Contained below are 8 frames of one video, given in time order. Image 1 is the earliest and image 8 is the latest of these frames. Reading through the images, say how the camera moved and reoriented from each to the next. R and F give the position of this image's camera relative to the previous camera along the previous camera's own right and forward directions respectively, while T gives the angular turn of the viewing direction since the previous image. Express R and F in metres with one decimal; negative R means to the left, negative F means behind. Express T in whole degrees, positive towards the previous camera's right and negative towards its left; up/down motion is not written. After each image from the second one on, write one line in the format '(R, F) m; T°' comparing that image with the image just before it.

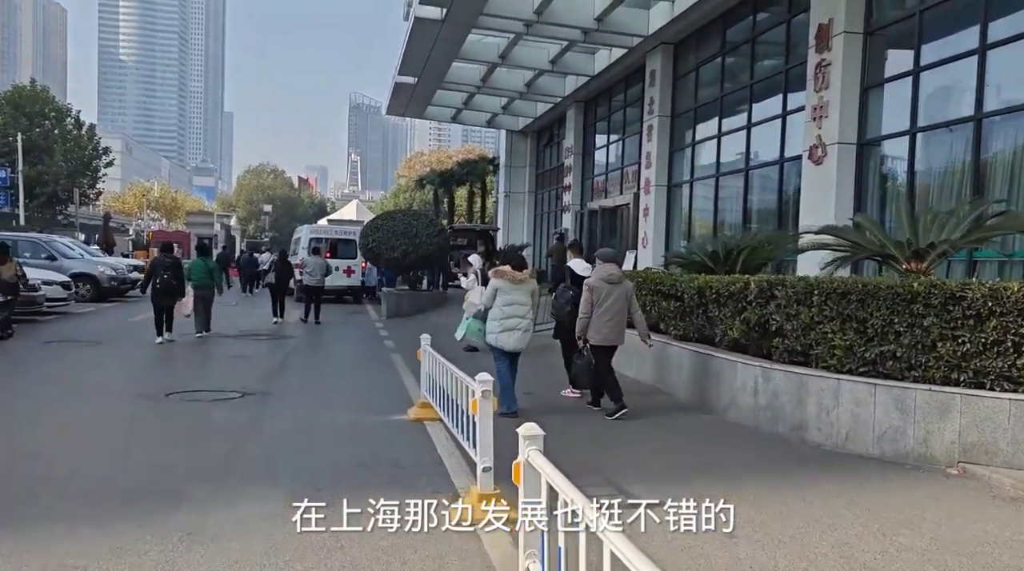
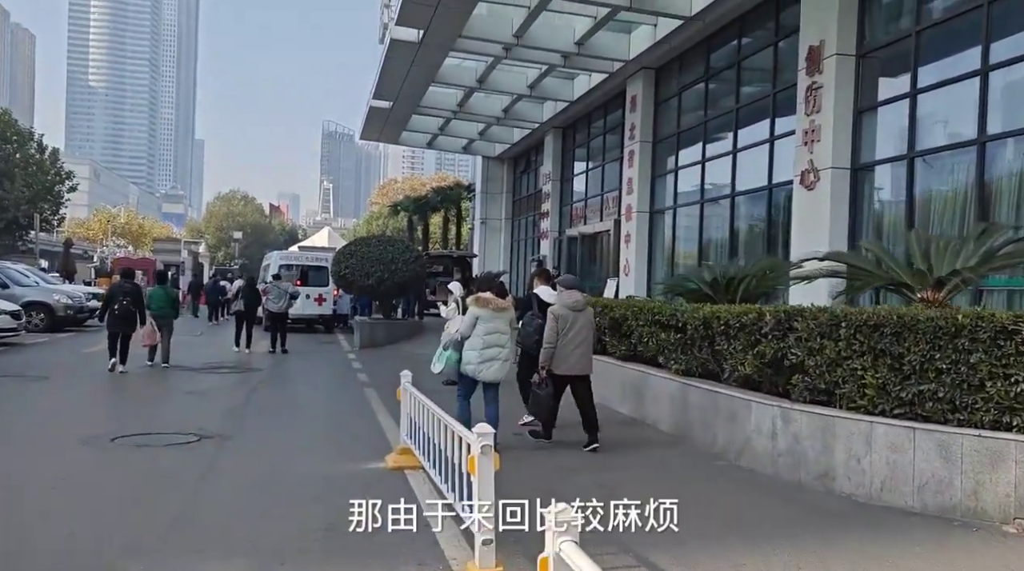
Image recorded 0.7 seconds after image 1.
(-0.1, +0.7) m; +2°
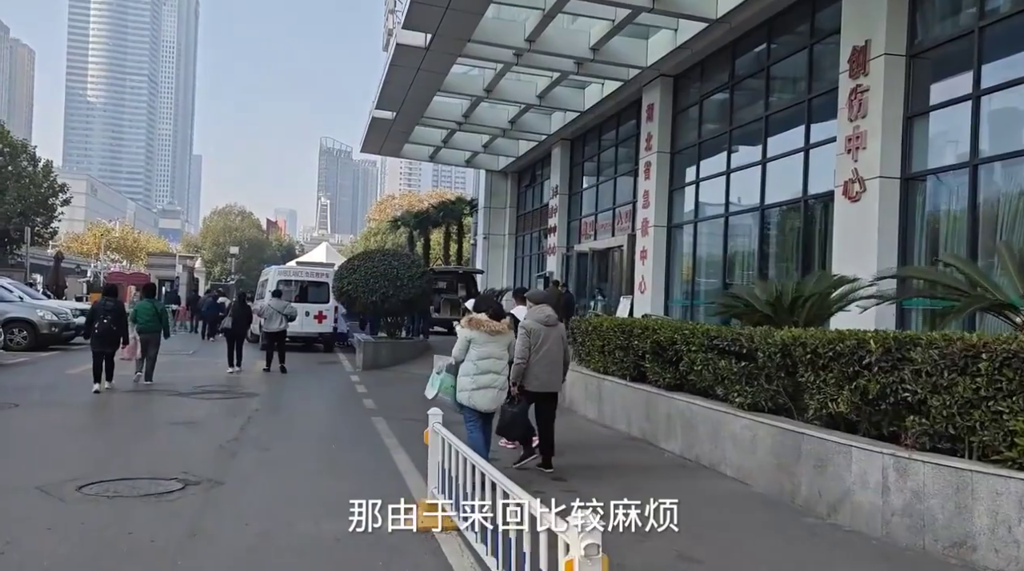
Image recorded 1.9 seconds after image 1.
(-0.3, +1.1) m; 0°
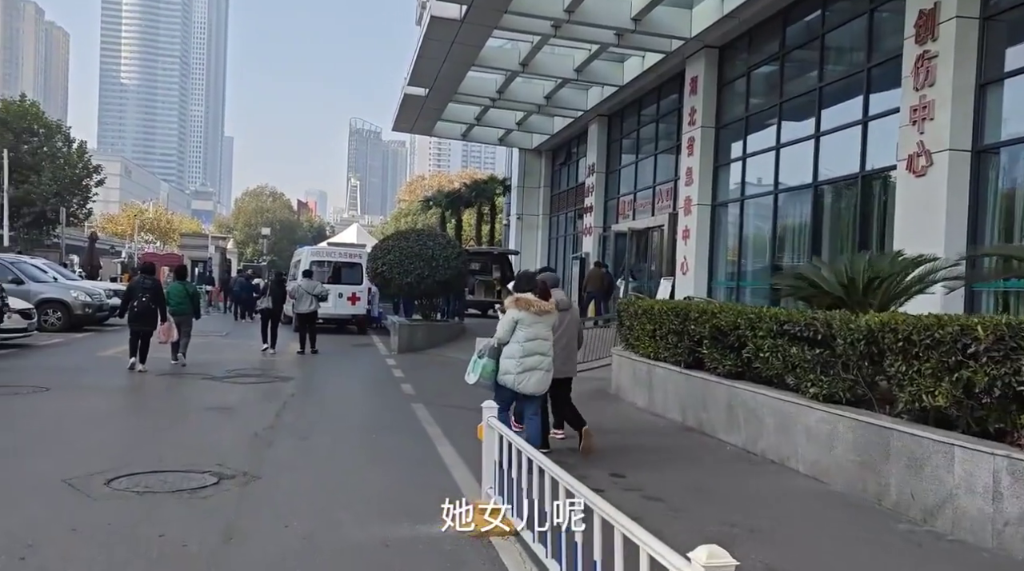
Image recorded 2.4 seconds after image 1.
(-0.2, +0.5) m; -2°
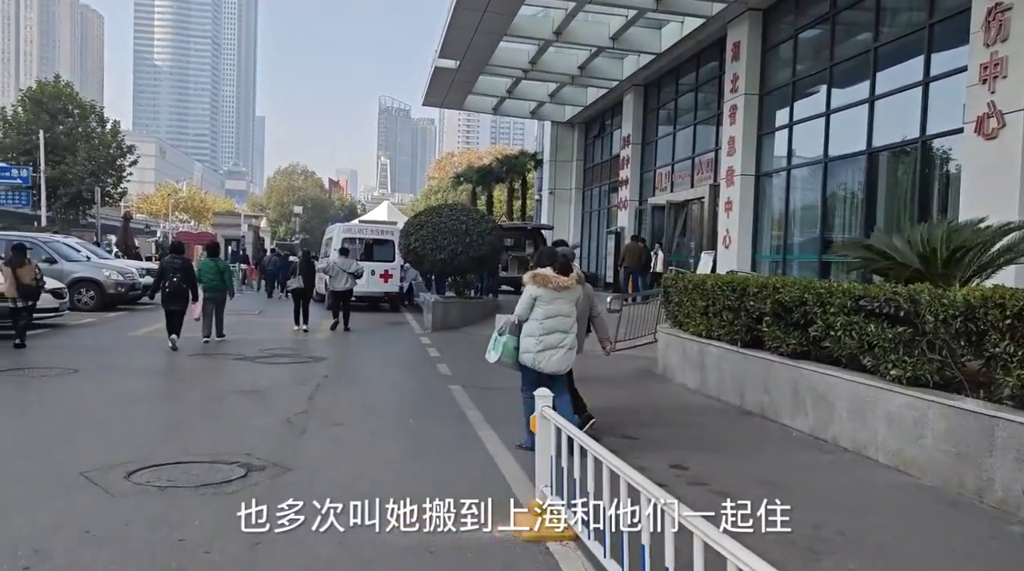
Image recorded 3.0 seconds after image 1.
(-0.1, +0.5) m; -2°
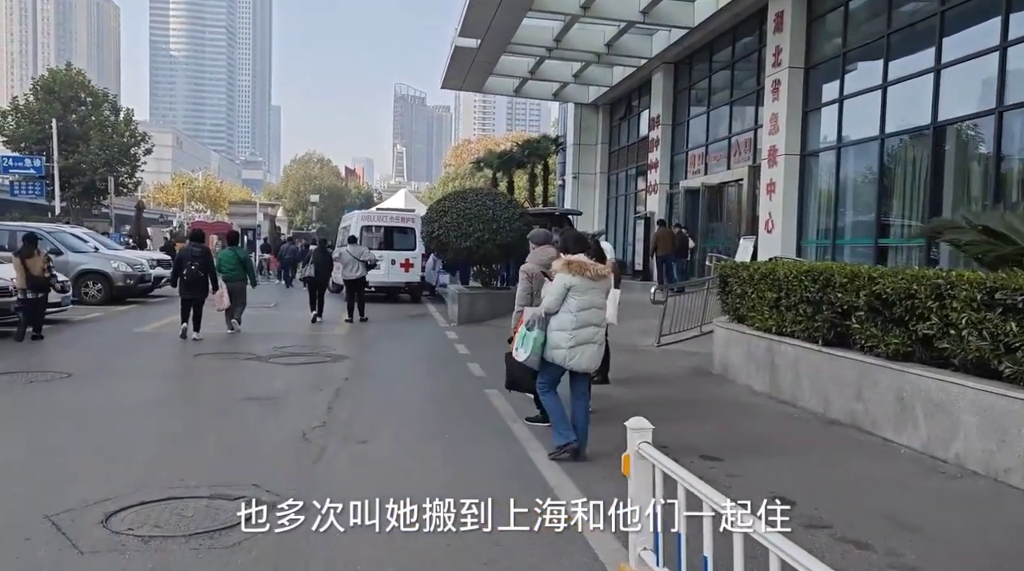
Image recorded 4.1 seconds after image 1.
(-0.2, +1.0) m; -1°
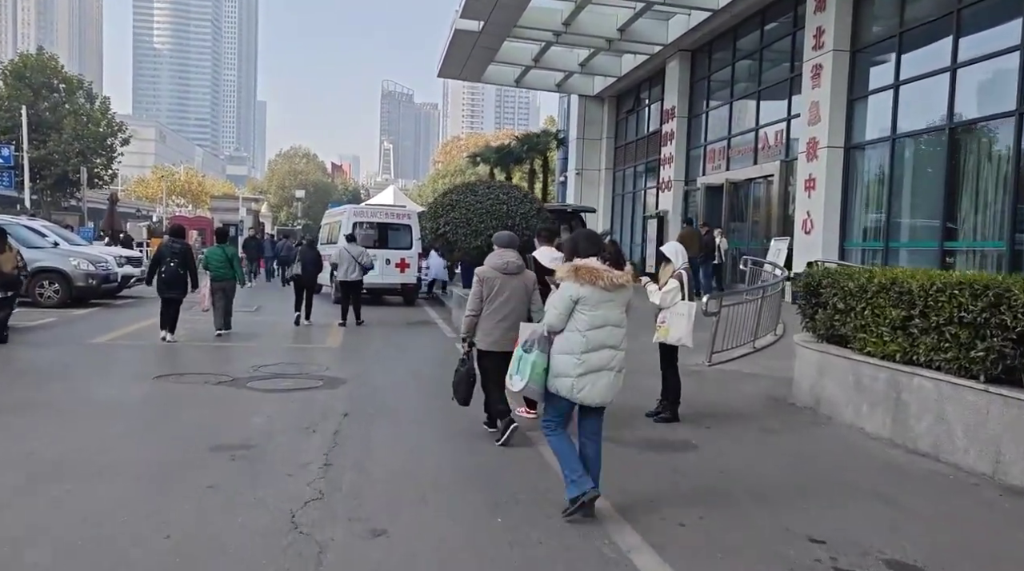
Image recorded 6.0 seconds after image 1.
(-0.5, +1.8) m; +1°
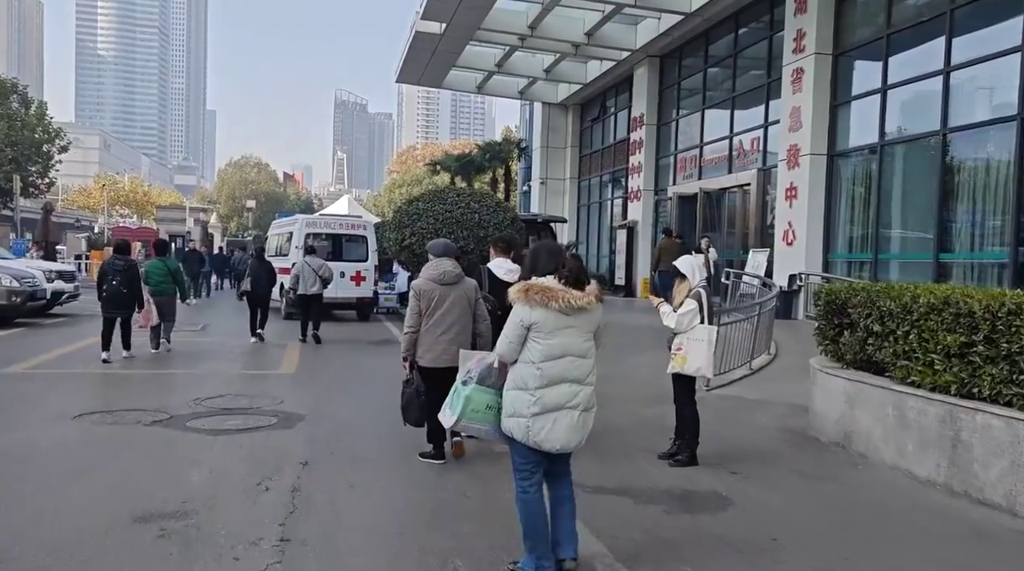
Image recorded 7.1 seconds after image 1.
(-0.2, +1.0) m; +3°
